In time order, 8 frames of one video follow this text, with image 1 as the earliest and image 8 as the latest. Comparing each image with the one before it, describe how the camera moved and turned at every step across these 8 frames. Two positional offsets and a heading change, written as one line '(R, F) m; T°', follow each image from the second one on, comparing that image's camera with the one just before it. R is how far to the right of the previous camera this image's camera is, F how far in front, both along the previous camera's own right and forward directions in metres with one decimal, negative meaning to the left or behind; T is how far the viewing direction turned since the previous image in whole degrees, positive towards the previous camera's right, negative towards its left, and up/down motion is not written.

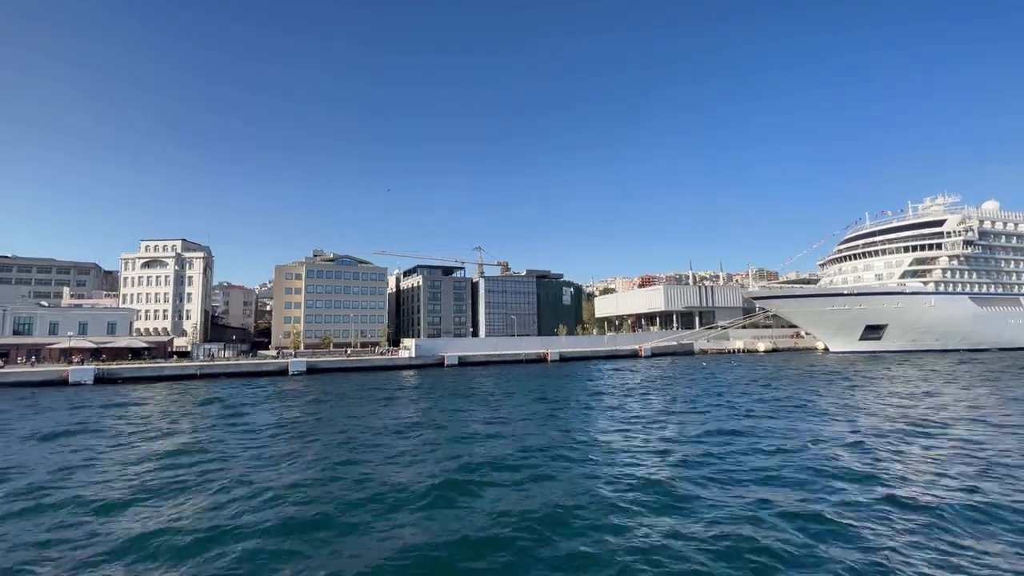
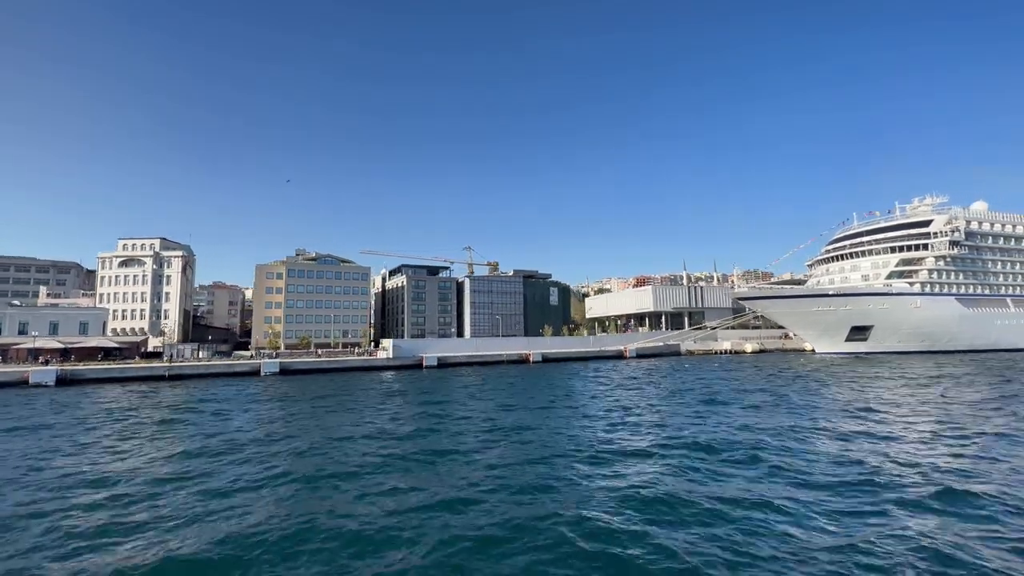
(+1.1, +0.4) m; 0°
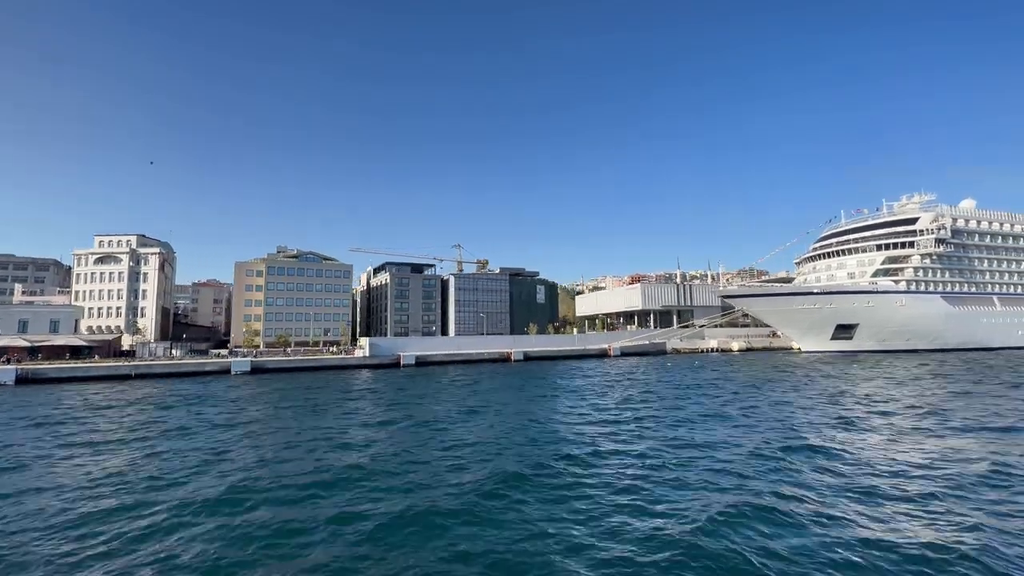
(+1.1, +0.4) m; 0°
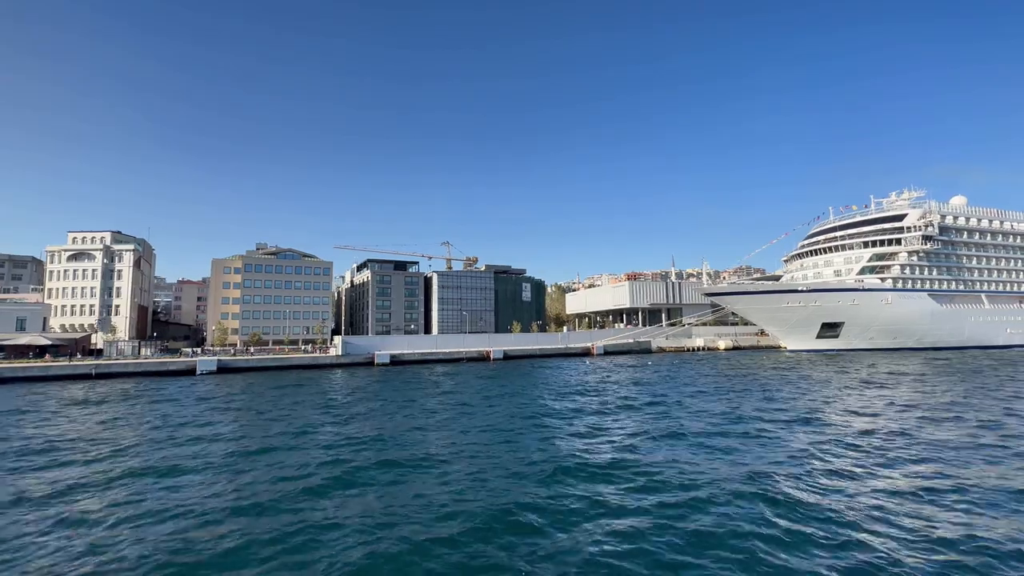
(+1.4, +0.5) m; 0°
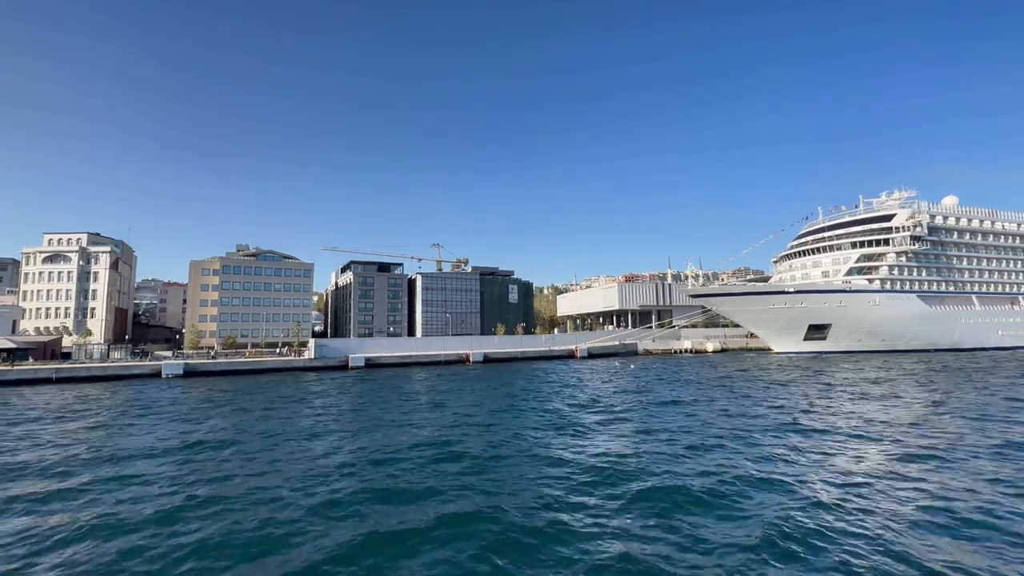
(+1.4, +0.5) m; 0°
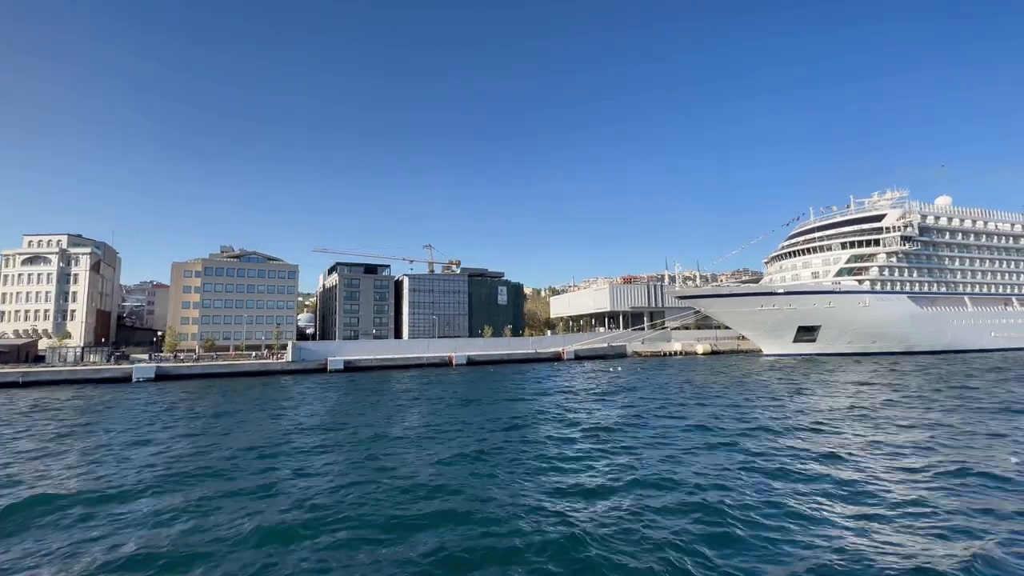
(+1.1, +0.4) m; 0°
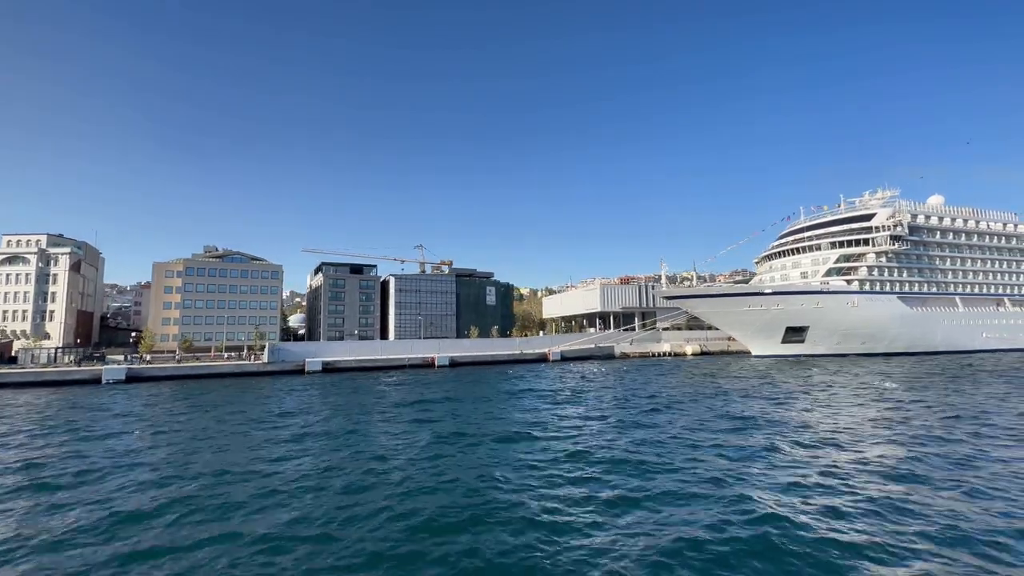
(+1.1, +0.4) m; 0°
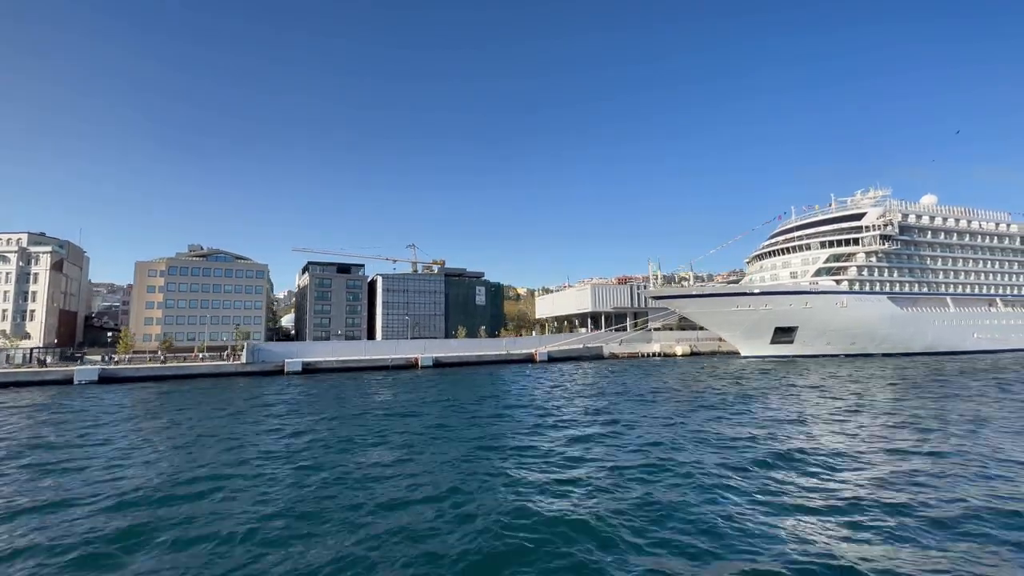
(+1.0, +0.3) m; 0°
